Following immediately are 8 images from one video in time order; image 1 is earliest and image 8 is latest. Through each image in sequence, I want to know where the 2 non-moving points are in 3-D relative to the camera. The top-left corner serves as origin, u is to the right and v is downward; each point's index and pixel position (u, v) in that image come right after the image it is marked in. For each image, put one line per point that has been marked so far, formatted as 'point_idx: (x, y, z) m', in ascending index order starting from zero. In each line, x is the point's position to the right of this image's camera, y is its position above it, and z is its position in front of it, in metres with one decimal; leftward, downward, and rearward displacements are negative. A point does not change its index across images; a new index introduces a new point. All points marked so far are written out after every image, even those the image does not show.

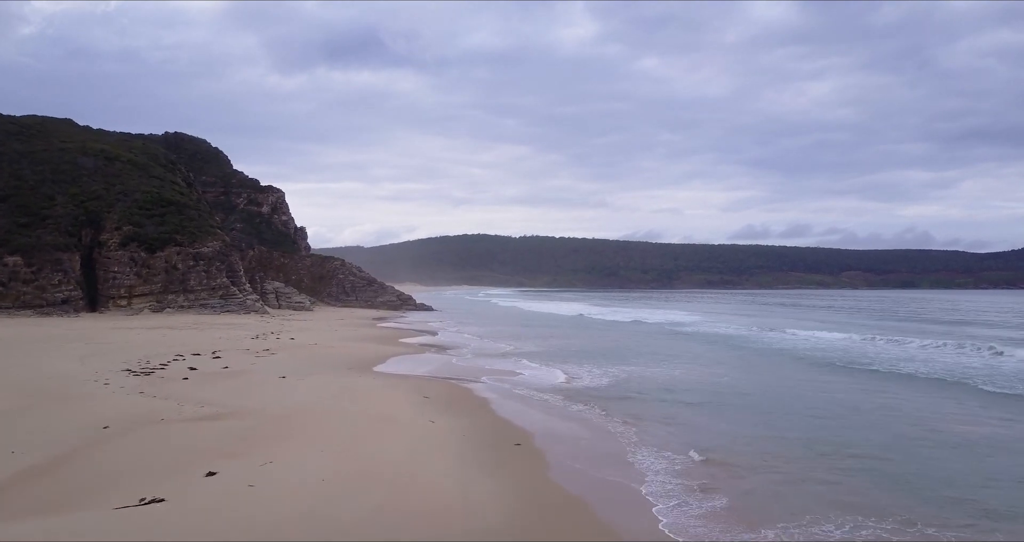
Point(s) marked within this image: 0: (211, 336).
0: (-9.1, -2.0, +17.5) m
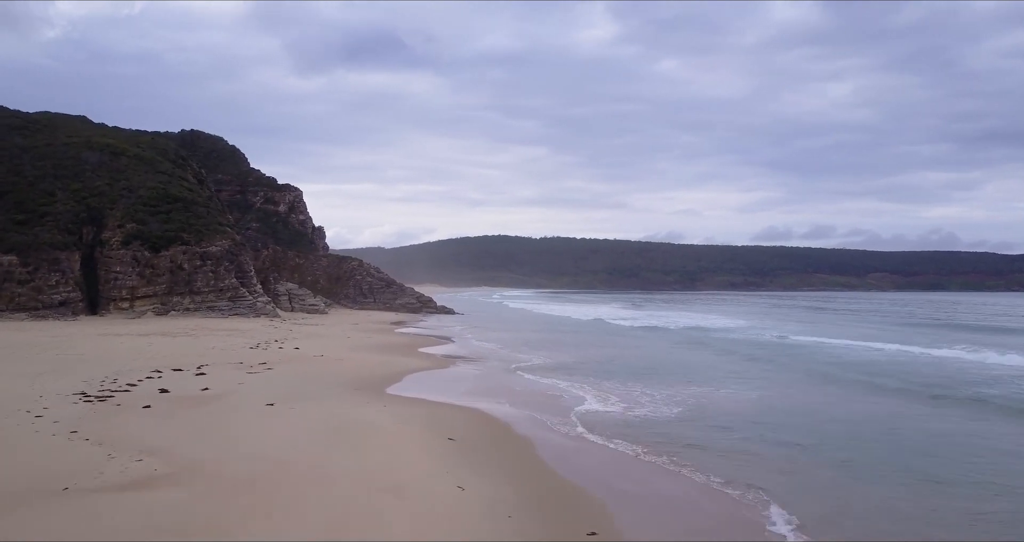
0: (-8.1, -2.0, +15.4) m
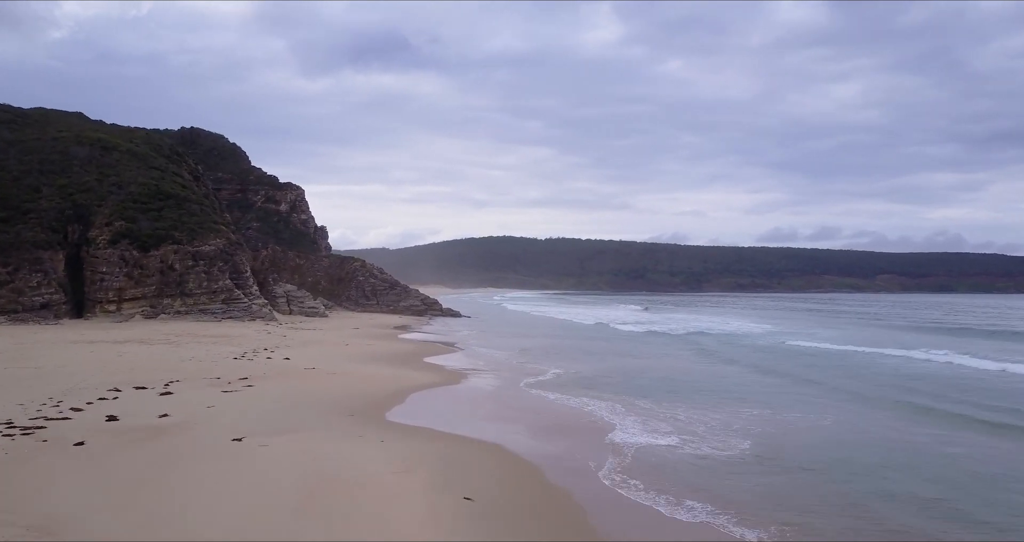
0: (-7.7, -2.0, +13.6) m
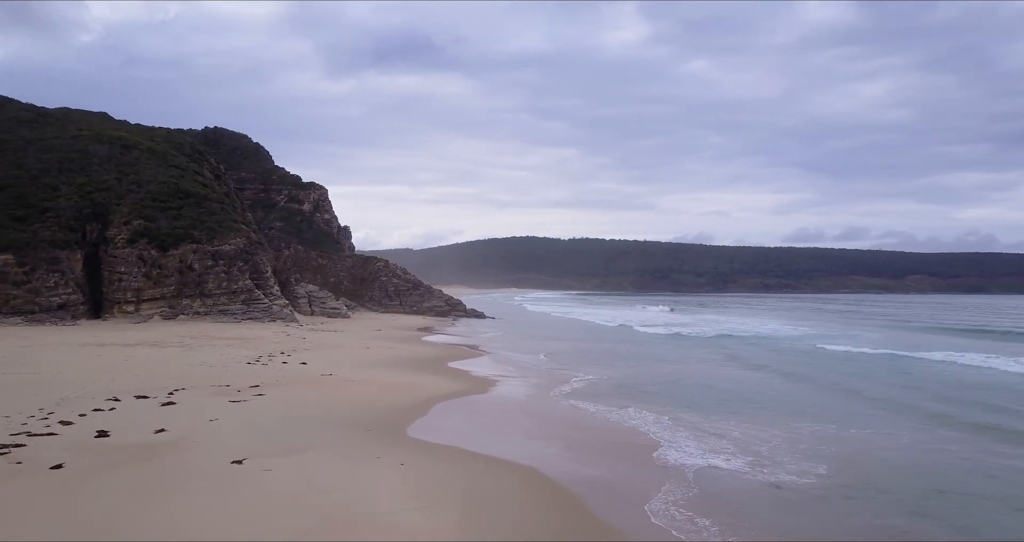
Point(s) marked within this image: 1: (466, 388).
0: (-7.0, -1.9, +12.8) m
1: (-0.9, -2.4, +11.7) m
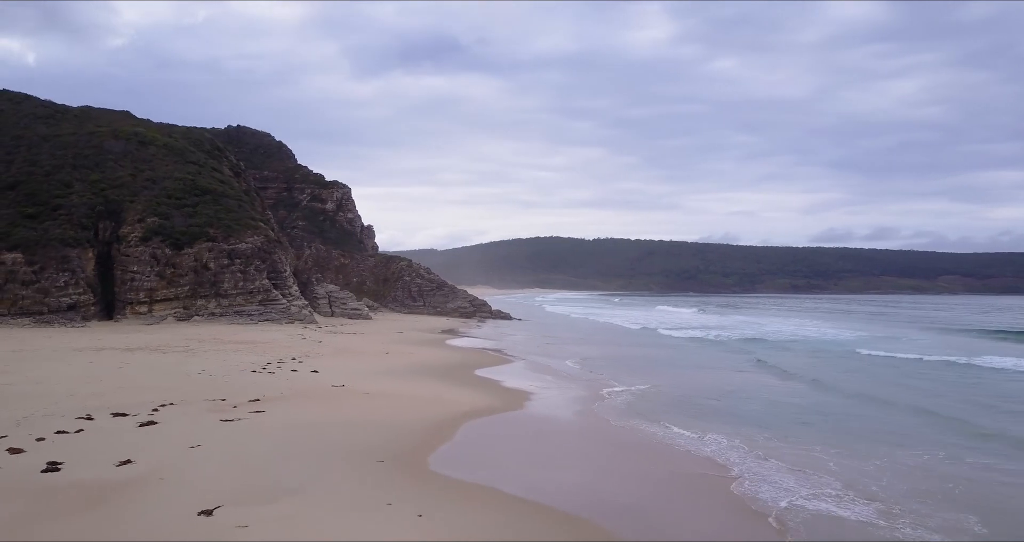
0: (-6.2, -1.9, +11.4) m
1: (-0.2, -2.3, +10.1) m
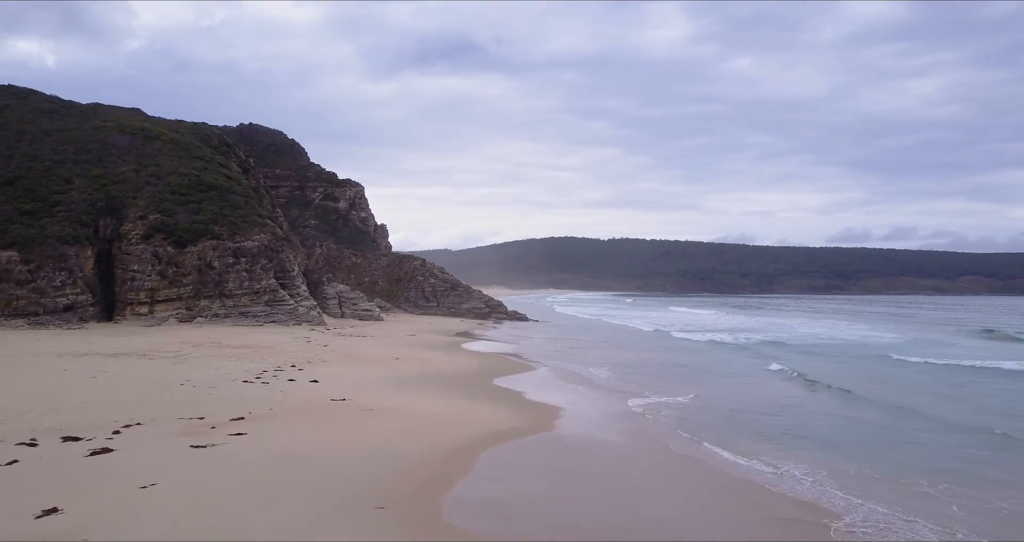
0: (-5.8, -1.8, +10.1) m
1: (+0.2, -2.3, +8.7) m
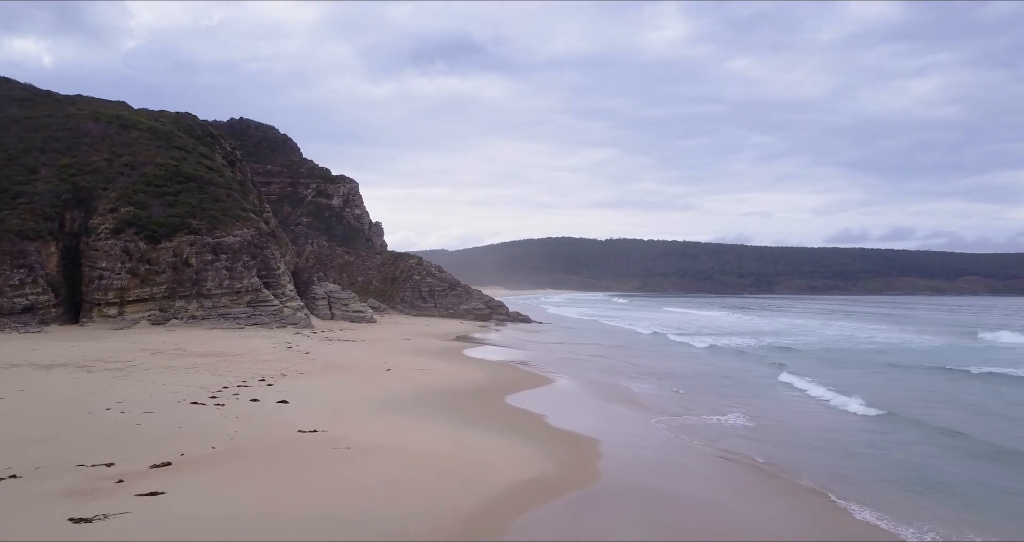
0: (-5.6, -1.7, +8.2) m
1: (+0.5, -2.2, +6.8) m
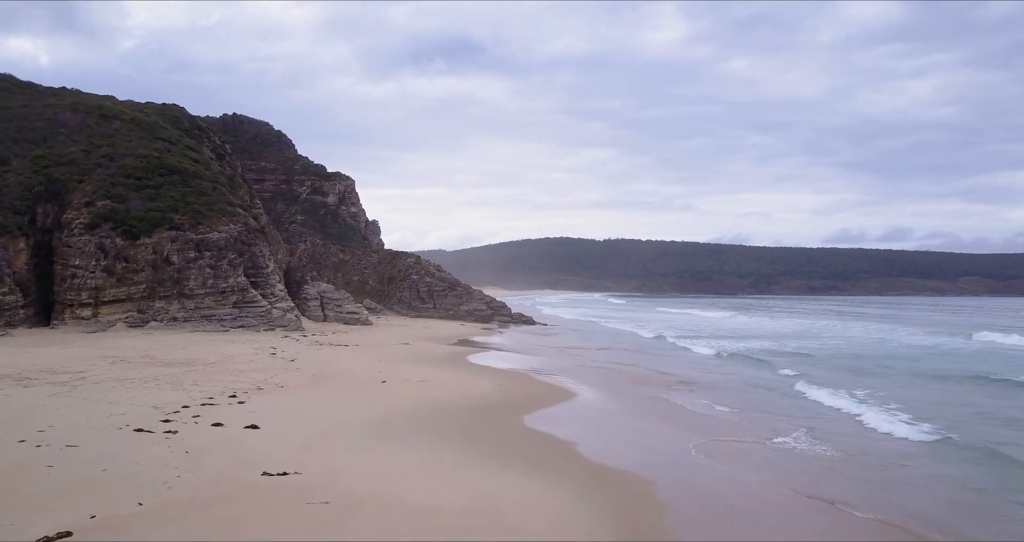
0: (-5.3, -1.7, +6.7) m
1: (+0.7, -2.1, +5.3) m
